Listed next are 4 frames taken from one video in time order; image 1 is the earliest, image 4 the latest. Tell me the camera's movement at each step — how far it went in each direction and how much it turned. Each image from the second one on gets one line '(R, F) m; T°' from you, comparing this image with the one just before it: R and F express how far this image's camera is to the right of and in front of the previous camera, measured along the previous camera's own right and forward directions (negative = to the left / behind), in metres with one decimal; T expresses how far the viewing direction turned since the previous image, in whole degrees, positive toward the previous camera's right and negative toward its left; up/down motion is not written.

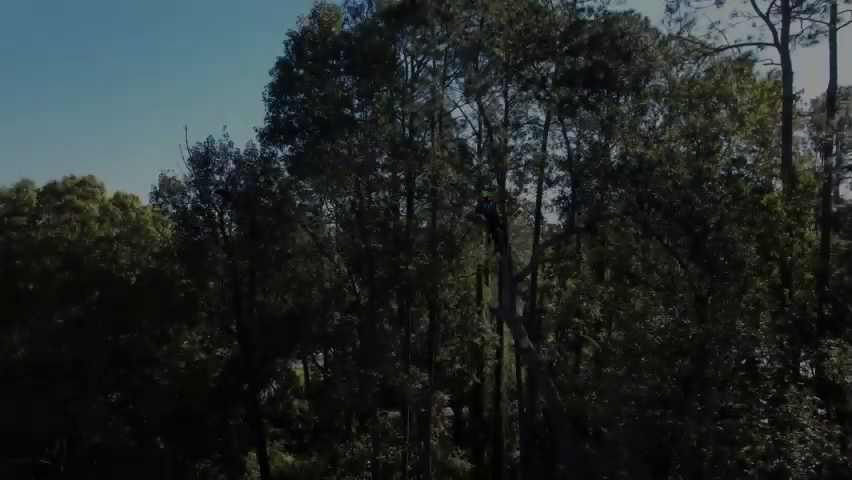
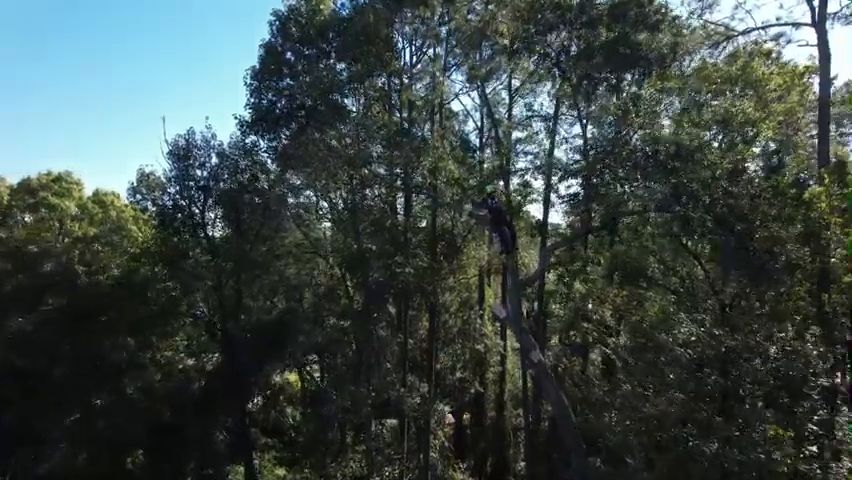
(0.0, +1.4) m; 0°
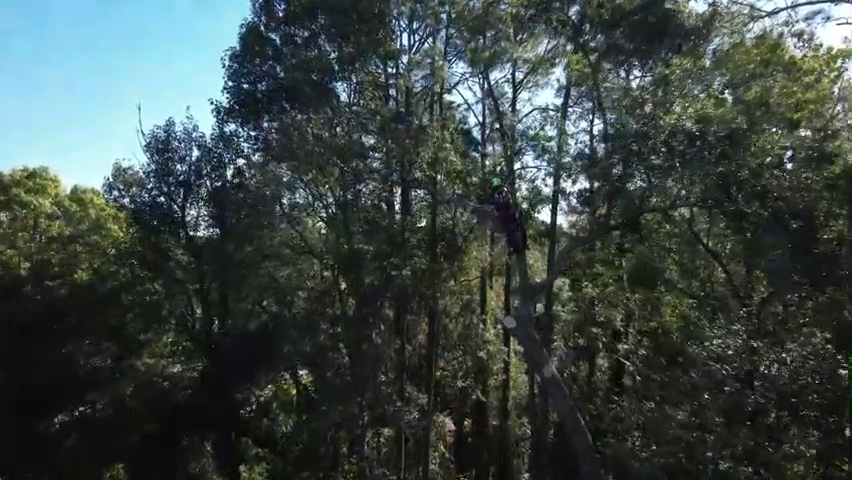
(0.0, +1.3) m; 0°
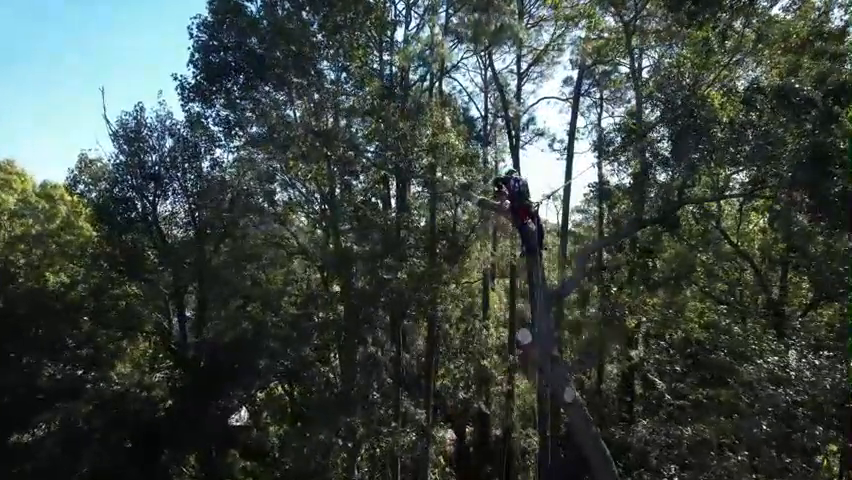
(0.0, +1.6) m; 0°
